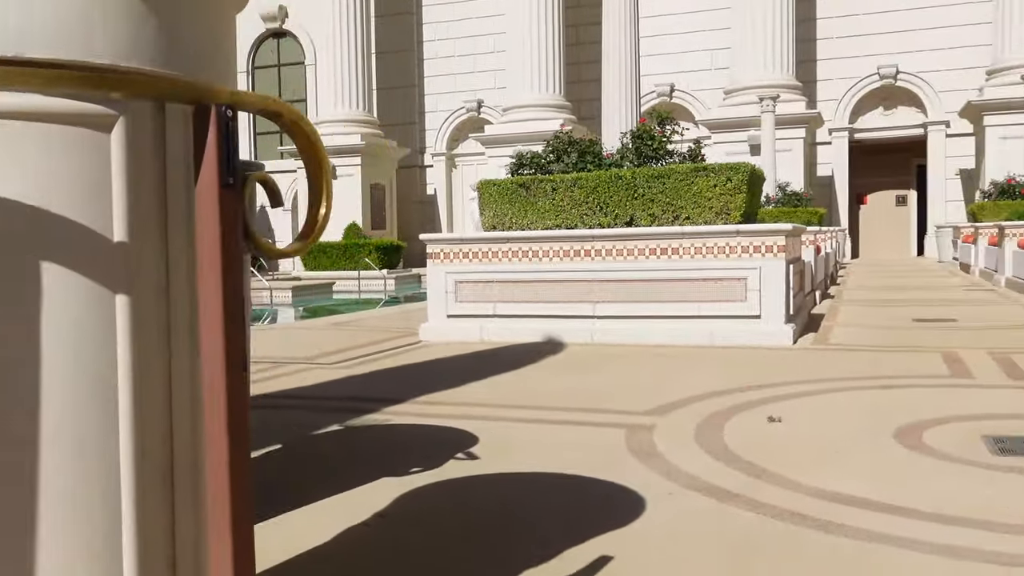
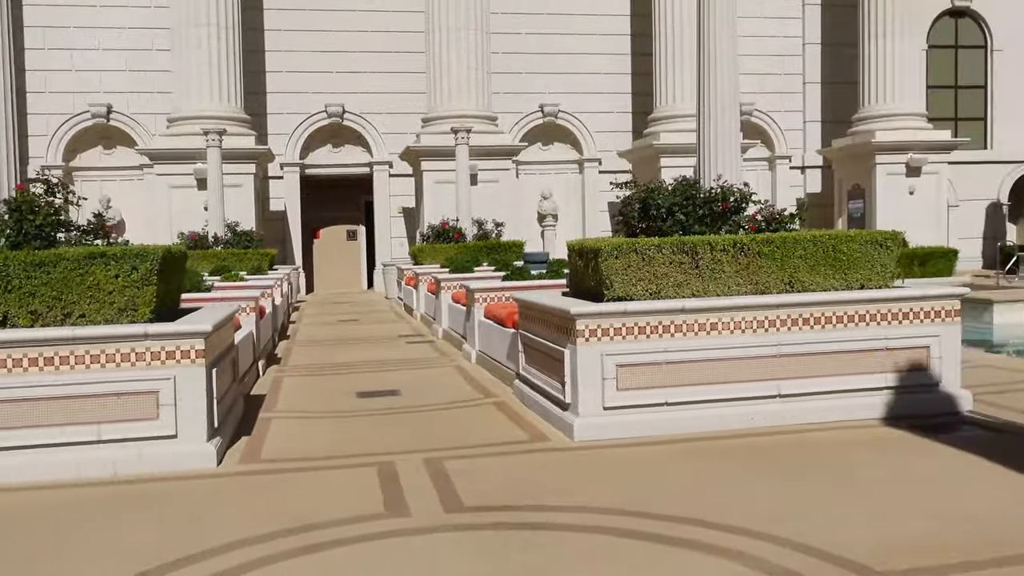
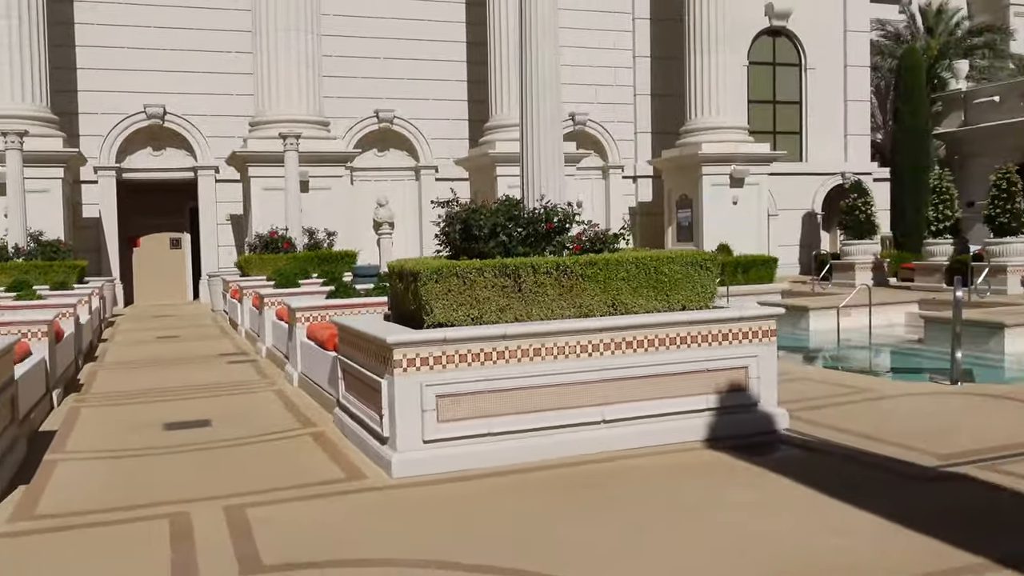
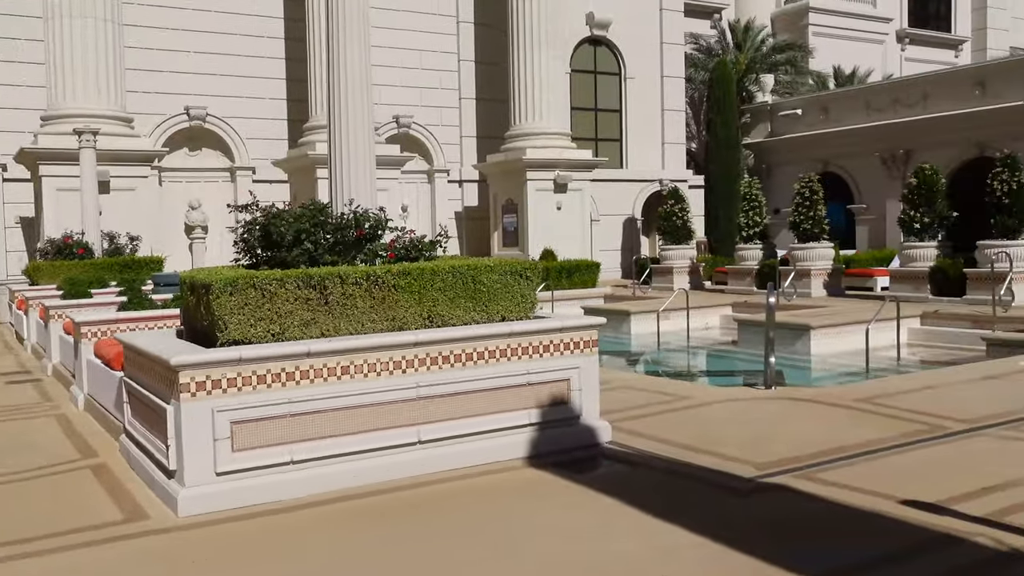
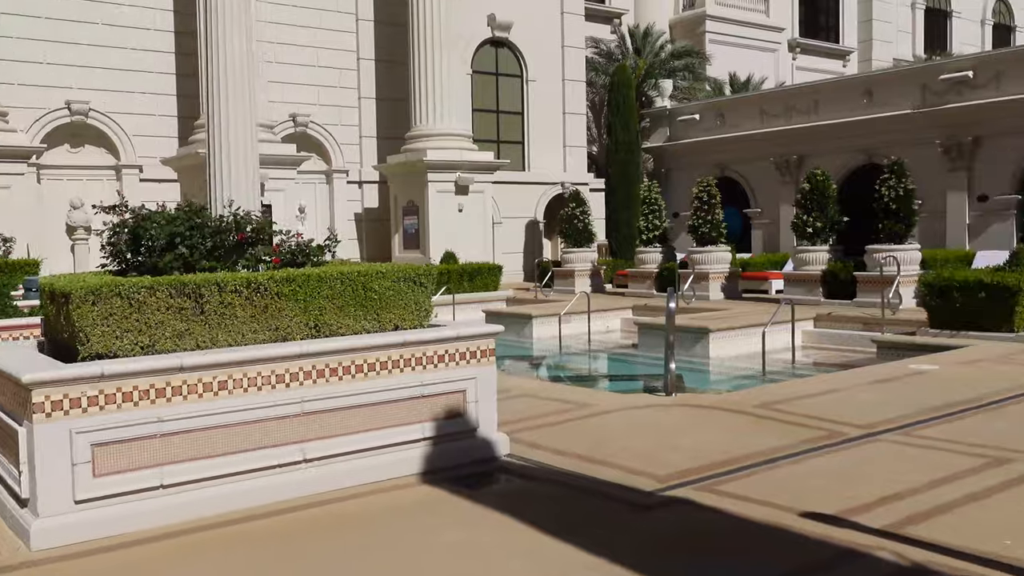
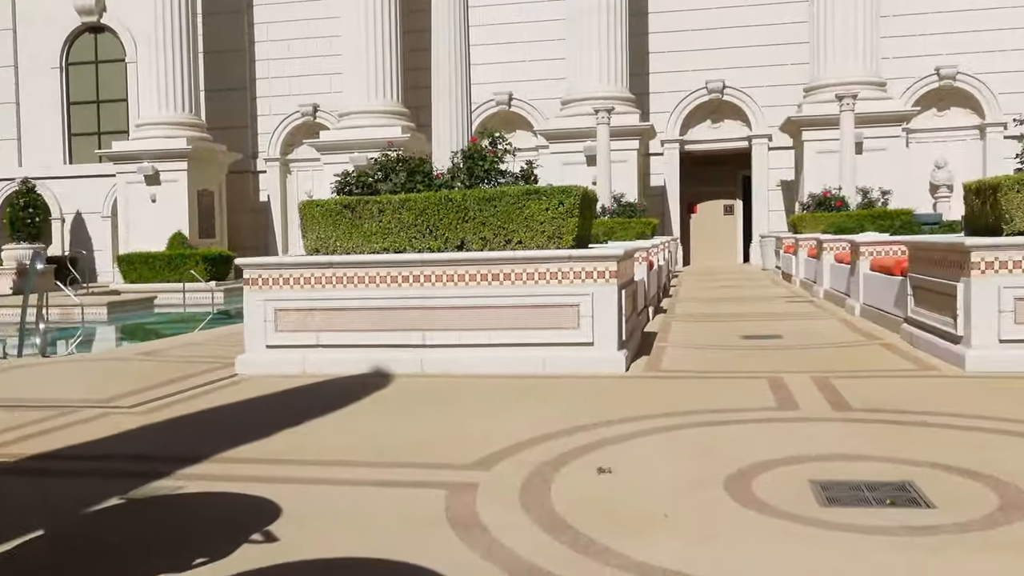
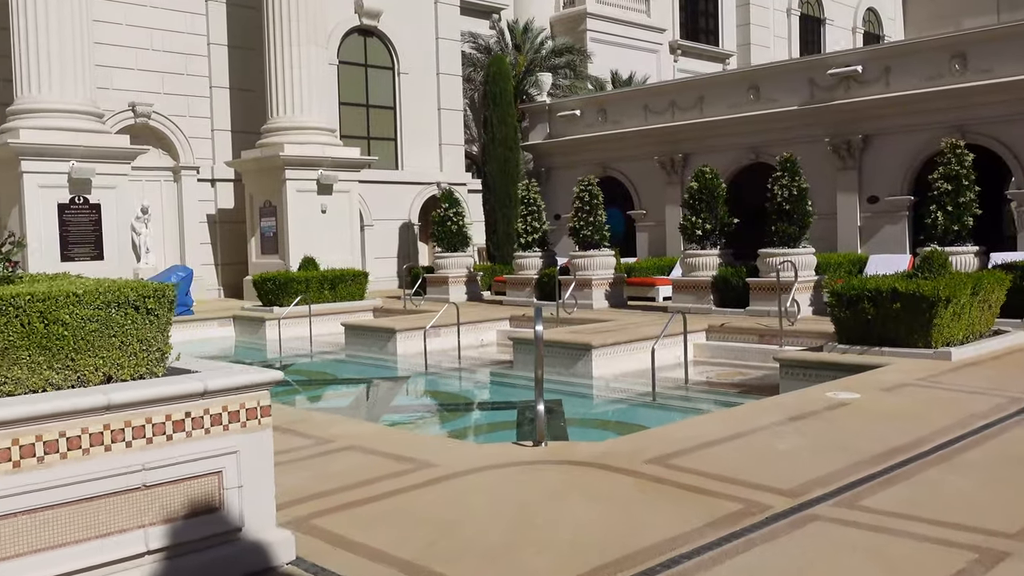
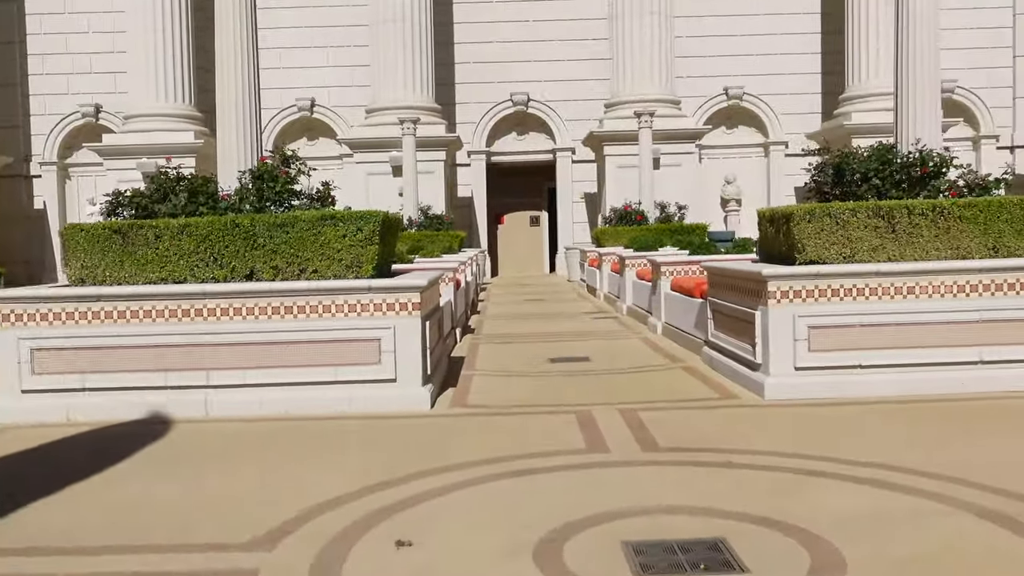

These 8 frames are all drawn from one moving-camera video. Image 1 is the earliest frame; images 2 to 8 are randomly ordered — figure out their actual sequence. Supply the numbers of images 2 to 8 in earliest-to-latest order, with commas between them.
6, 8, 2, 3, 4, 5, 7
